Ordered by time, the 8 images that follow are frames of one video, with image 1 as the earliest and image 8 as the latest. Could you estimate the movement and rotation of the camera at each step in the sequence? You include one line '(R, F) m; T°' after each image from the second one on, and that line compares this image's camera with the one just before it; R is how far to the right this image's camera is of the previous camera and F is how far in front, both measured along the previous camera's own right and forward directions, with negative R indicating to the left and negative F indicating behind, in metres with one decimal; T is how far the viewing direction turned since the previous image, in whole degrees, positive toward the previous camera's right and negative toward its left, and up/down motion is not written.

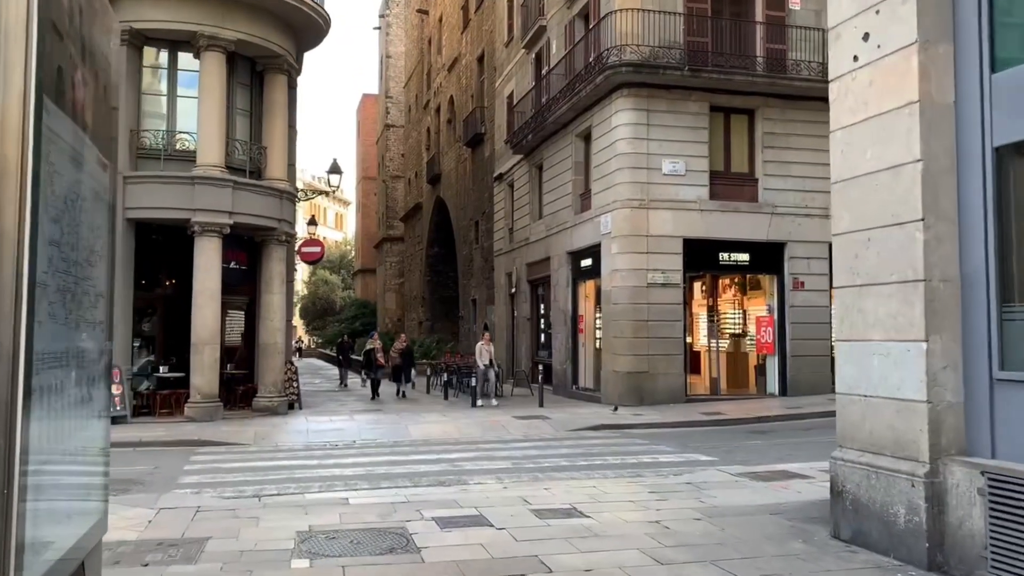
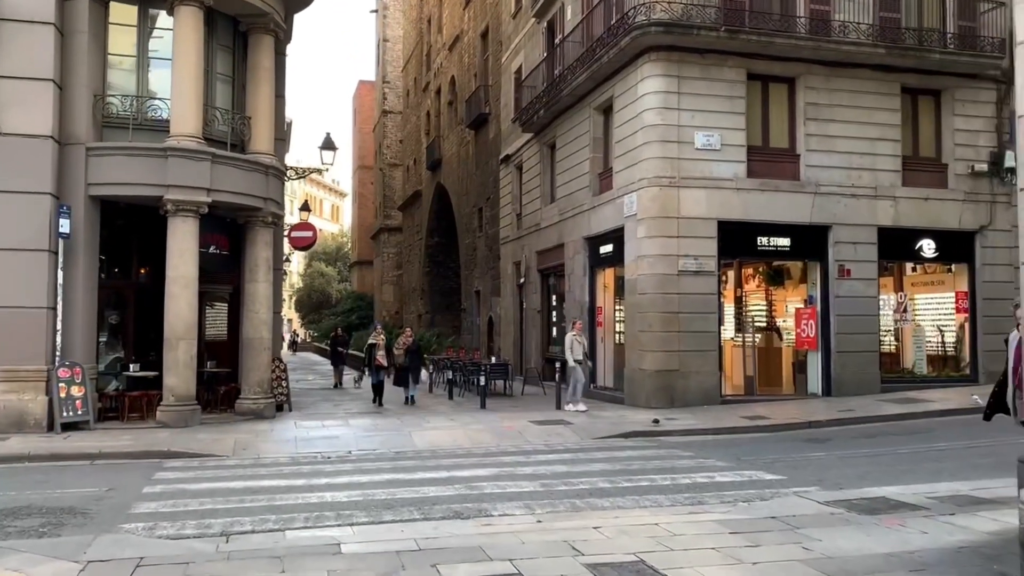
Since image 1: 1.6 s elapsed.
(-0.4, +2.1) m; 0°
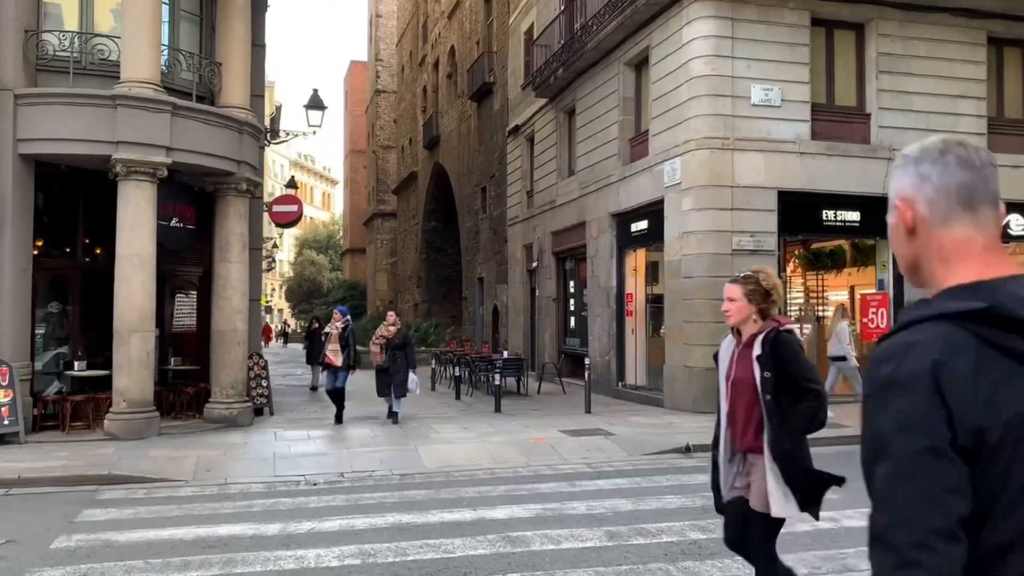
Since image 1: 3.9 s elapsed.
(-0.5, +2.8) m; +1°
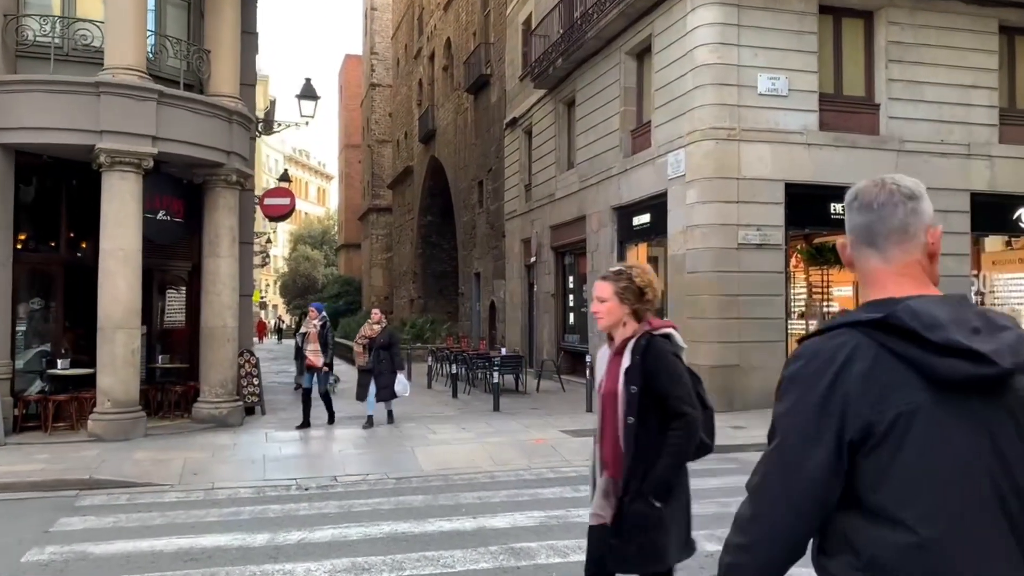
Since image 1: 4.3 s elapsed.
(-0.1, +0.5) m; 0°
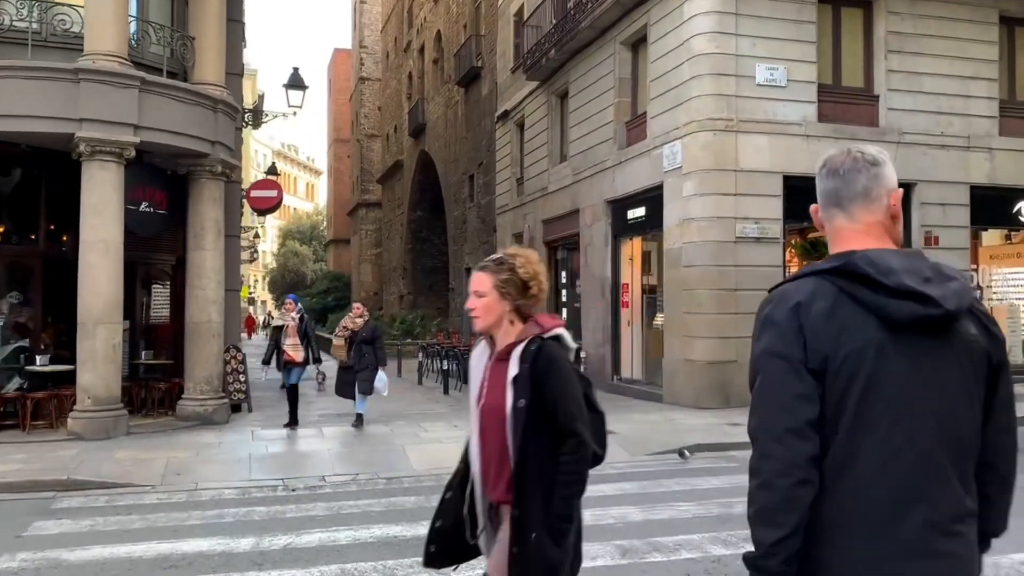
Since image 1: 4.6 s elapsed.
(-0.1, +0.3) m; +1°
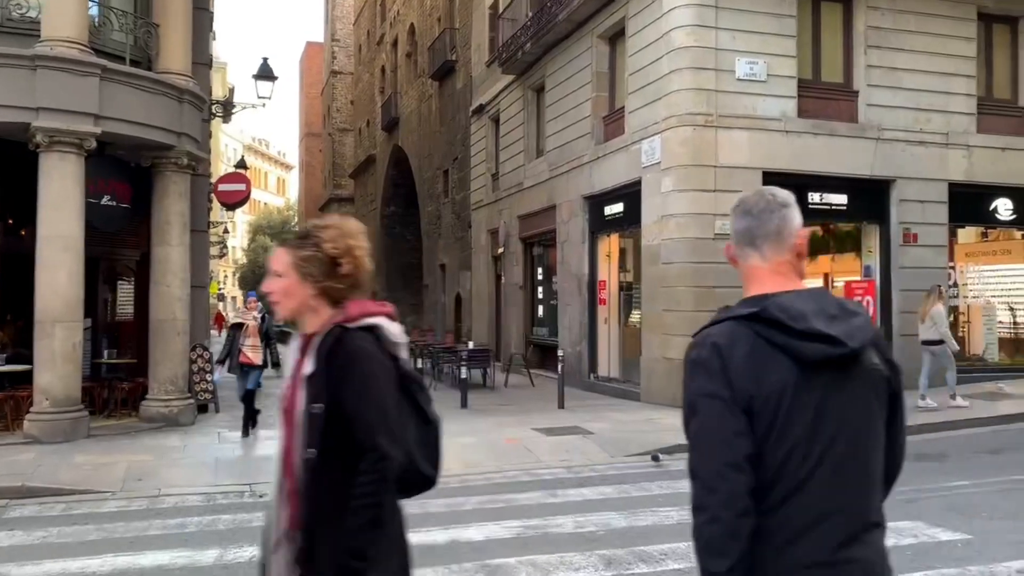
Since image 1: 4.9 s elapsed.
(0.0, +0.3) m; +2°
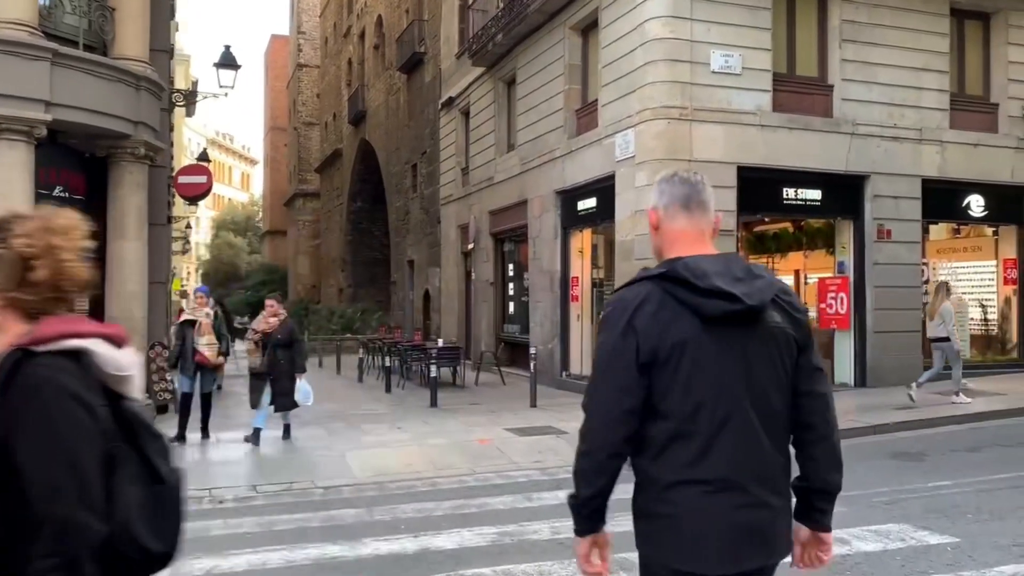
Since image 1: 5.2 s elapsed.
(-0.1, +0.3) m; +2°
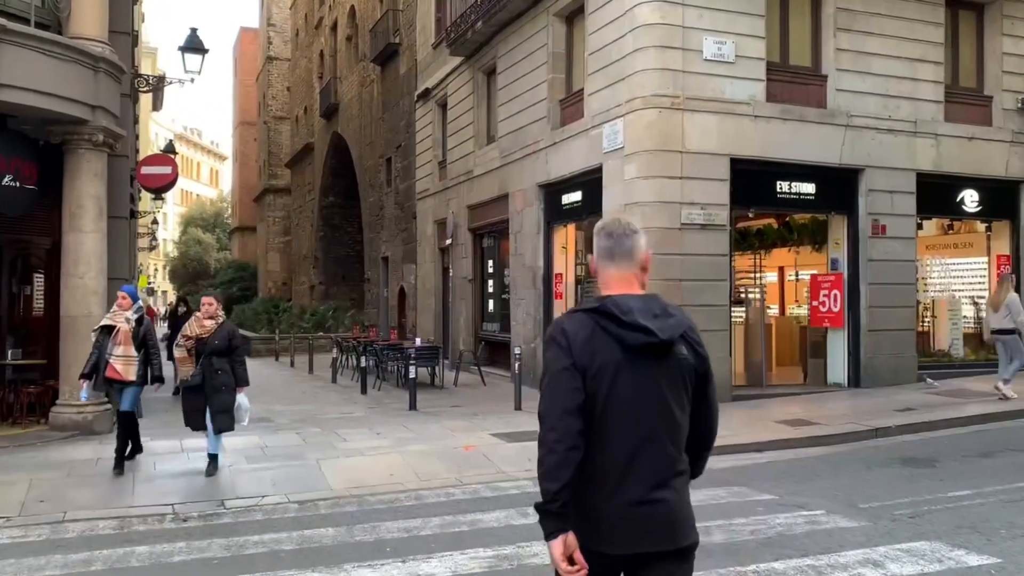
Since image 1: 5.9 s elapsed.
(-0.2, +0.7) m; +2°
